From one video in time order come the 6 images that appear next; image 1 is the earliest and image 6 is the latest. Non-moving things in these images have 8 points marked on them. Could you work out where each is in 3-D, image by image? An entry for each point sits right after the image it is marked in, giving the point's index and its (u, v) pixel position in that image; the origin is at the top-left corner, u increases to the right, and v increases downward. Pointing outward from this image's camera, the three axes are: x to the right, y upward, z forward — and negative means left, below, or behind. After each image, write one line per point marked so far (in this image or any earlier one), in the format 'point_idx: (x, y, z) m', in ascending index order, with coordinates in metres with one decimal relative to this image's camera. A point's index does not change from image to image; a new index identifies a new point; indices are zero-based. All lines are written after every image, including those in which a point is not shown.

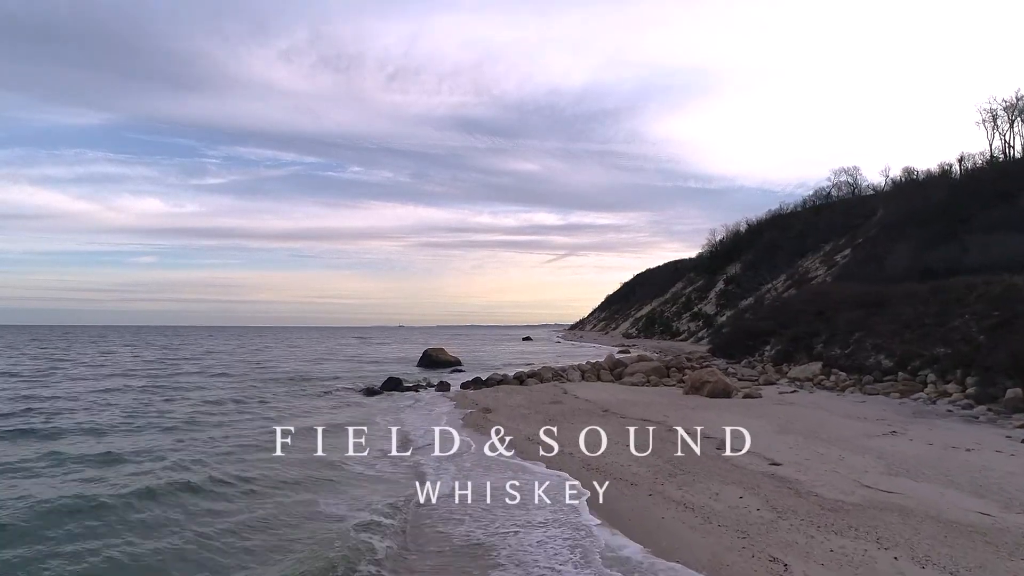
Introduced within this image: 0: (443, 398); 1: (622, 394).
0: (-2.2, -3.5, +19.5) m
1: (+3.3, -3.2, +18.0) m
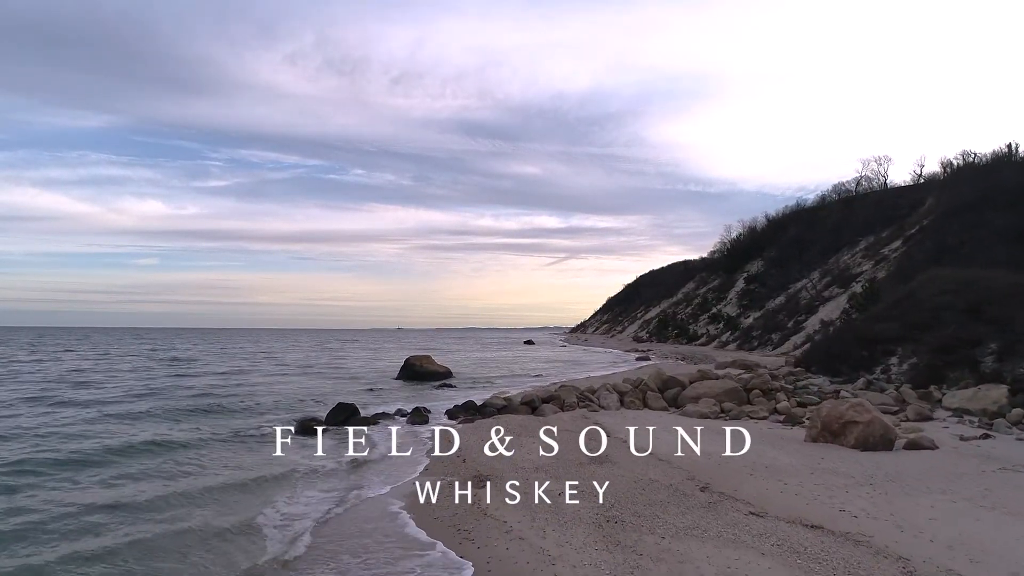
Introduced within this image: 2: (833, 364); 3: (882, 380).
0: (-2.0, -3.1, +12.6) m
1: (+3.5, -2.8, +11.1) m
2: (+8.6, -2.1, +16.4) m
3: (+8.8, -2.2, +14.5) m
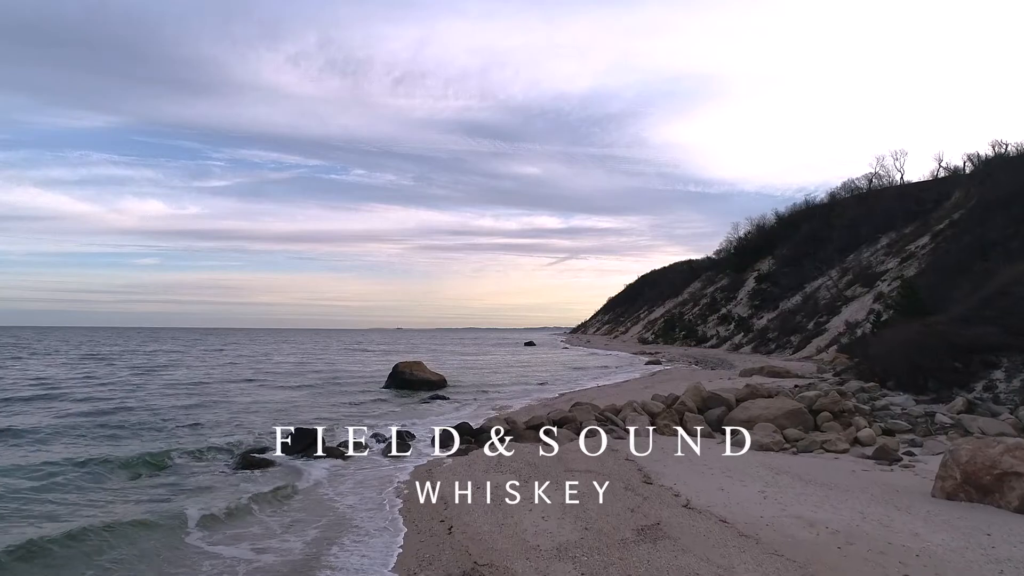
0: (-1.9, -3.0, +9.5) m
1: (+3.5, -2.7, +7.9) m
2: (+8.7, -2.0, +13.3) m
3: (+8.9, -2.1, +11.4) m
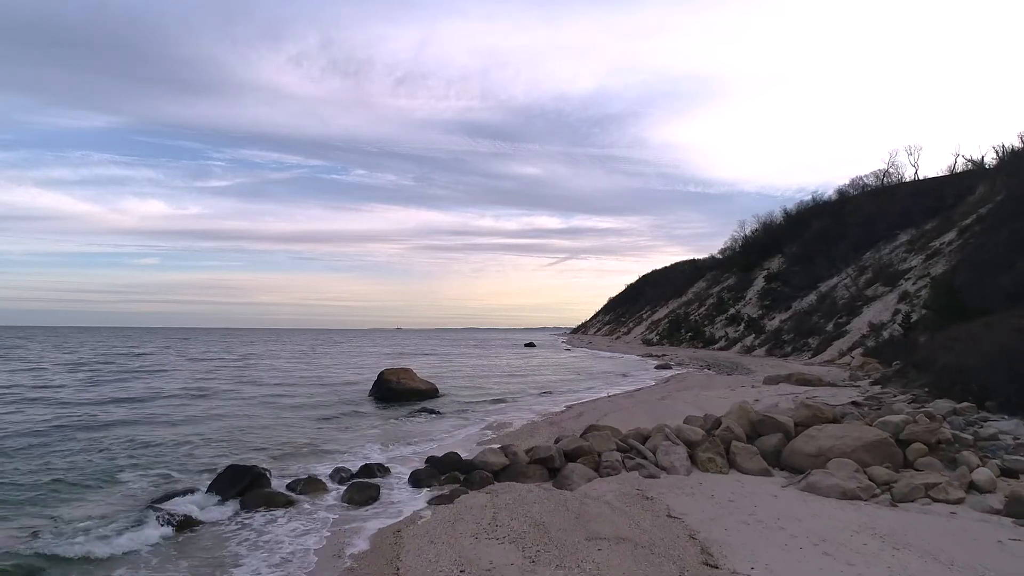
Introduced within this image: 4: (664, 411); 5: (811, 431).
0: (-1.9, -2.9, +6.8) m
1: (+3.5, -2.6, +5.2) m
2: (+8.7, -1.9, +10.6) m
3: (+8.9, -2.0, +8.7) m
4: (+4.4, -3.5, +17.7) m
5: (+4.8, -2.3, +9.8) m
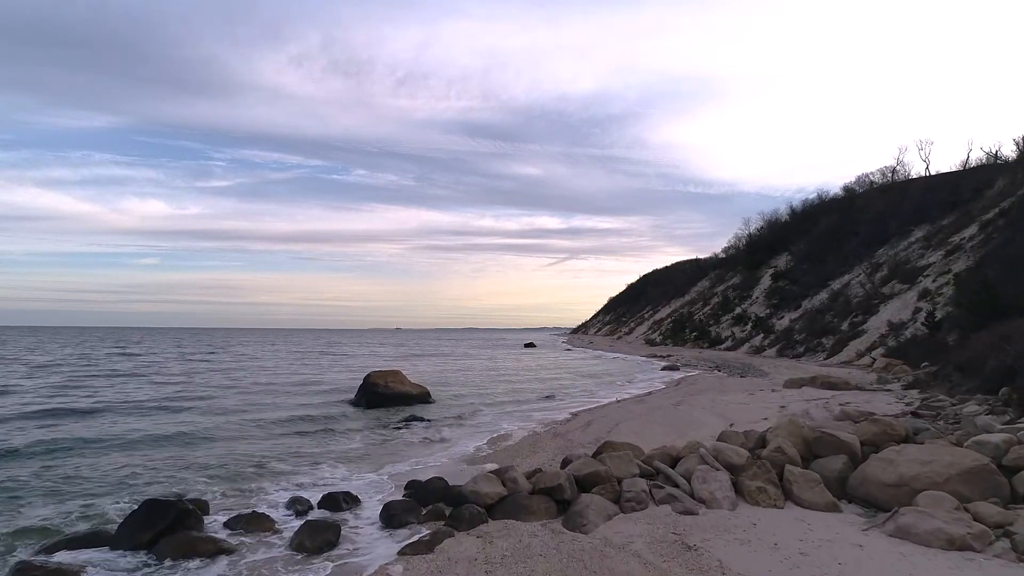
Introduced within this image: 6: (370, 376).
0: (-1.9, -2.8, +4.8) m
1: (+3.5, -2.4, +3.2) m
2: (+8.7, -1.7, +8.6) m
3: (+8.9, -1.8, +6.7) m
4: (+4.4, -3.3, +15.7) m
5: (+4.8, -2.1, +7.8) m
6: (-4.4, -2.9, +19.8) m
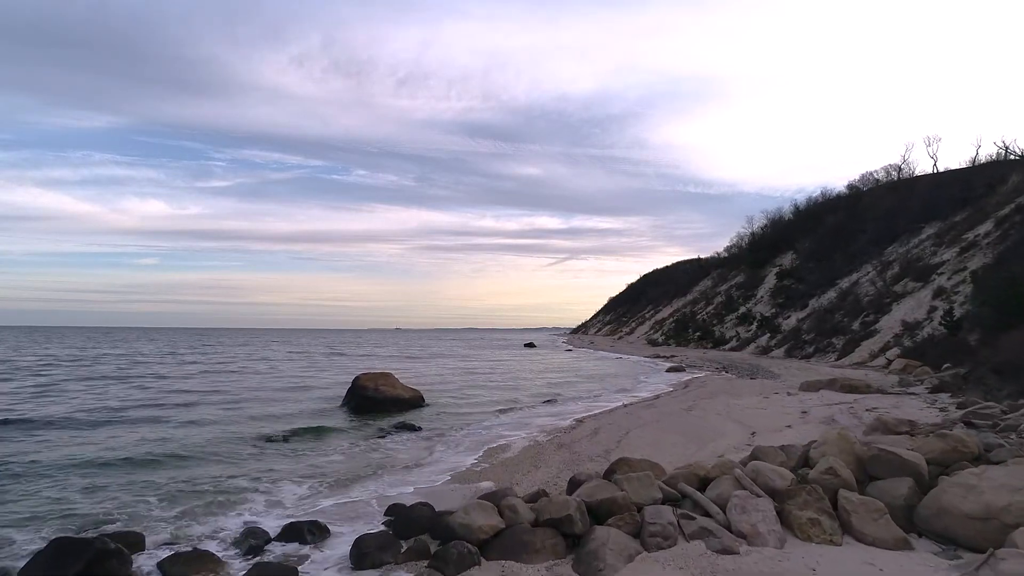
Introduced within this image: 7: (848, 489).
0: (-2.0, -2.6, +3.4) m
1: (+3.5, -2.3, +1.9) m
2: (+8.7, -1.6, +7.2) m
3: (+8.9, -1.7, +5.4) m
4: (+4.4, -3.2, +14.4) m
5: (+4.8, -2.0, +6.4) m
6: (-4.5, -2.7, +18.5) m
7: (+3.7, -2.2, +6.7) m
